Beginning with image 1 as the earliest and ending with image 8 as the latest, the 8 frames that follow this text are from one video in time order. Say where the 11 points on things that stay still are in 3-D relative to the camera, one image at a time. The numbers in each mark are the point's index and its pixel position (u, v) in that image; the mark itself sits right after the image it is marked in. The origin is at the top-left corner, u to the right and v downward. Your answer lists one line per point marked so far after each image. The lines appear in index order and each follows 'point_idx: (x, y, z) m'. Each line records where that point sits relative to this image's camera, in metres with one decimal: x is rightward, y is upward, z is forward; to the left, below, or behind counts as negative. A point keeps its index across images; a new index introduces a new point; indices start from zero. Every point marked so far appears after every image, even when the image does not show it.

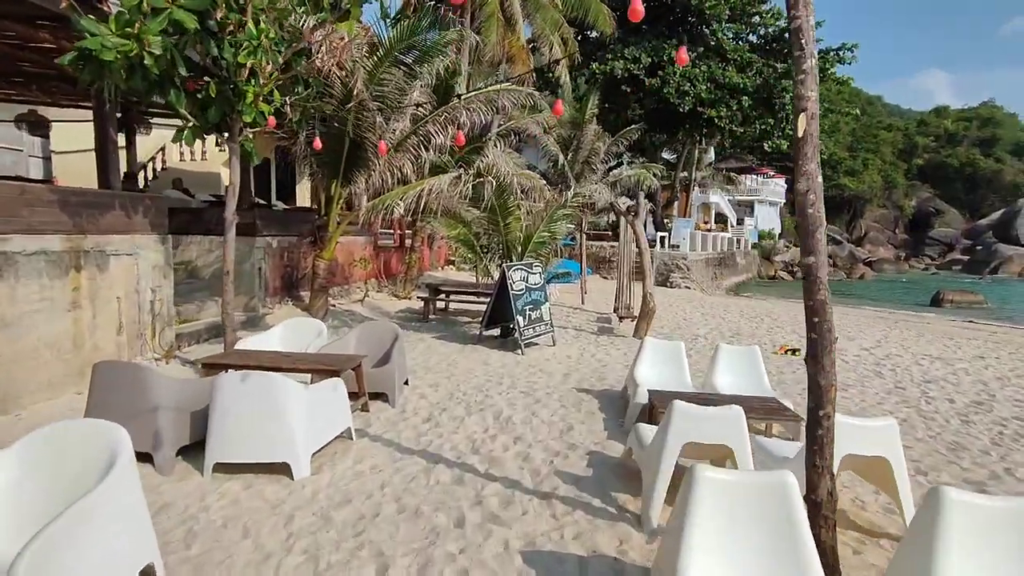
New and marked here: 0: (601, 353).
0: (+1.5, -1.1, +9.6) m
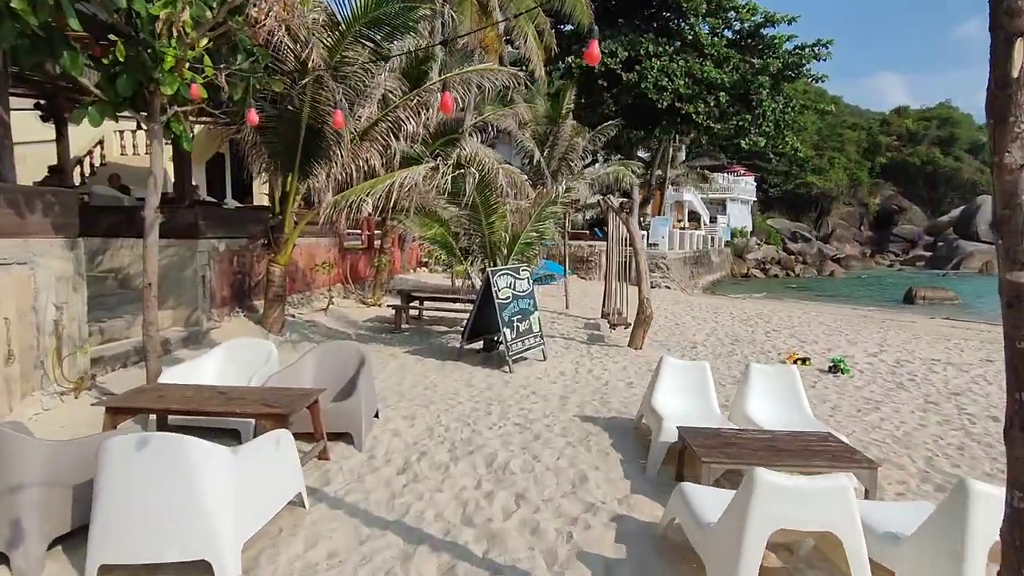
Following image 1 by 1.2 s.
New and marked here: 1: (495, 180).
0: (+1.3, -1.2, +8.5) m
1: (-0.2, +1.6, +8.2) m
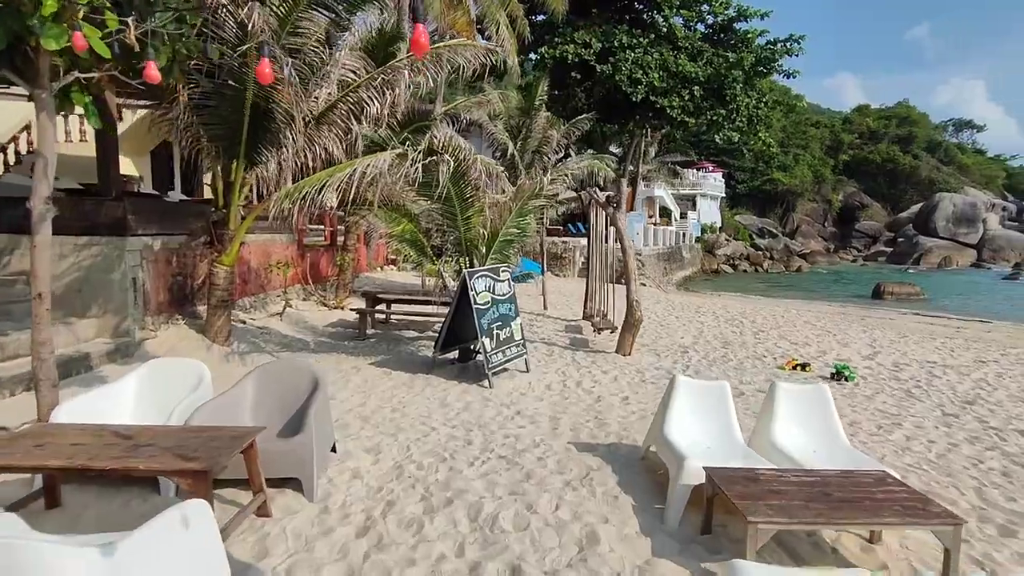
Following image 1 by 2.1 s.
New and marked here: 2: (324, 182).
0: (+1.0, -1.2, +7.7) m
1: (-0.5, +1.5, +7.3) m
2: (-2.2, +1.3, +6.8) m
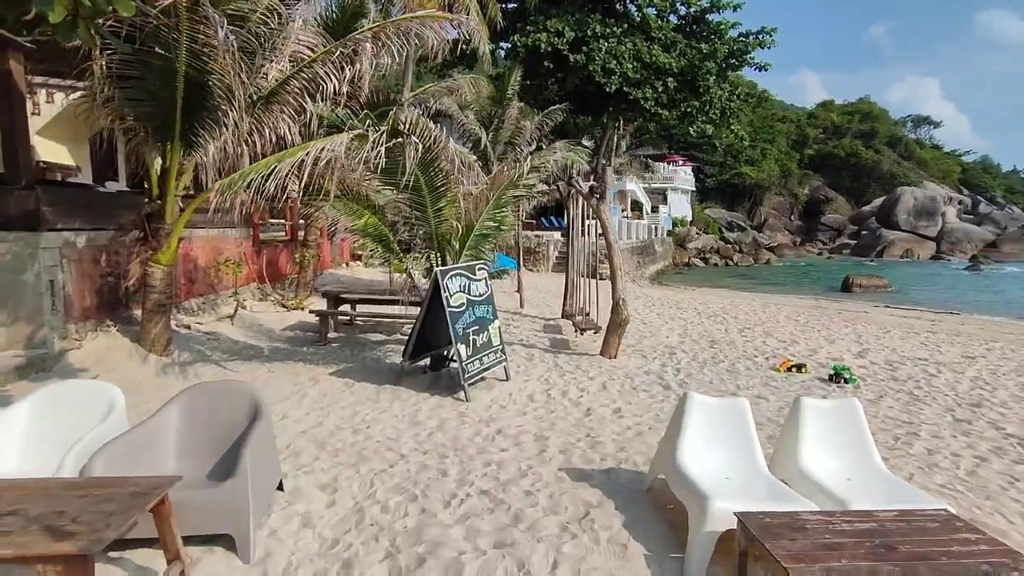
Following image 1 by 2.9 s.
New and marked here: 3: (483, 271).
0: (+0.7, -1.2, +7.0) m
1: (-0.8, +1.5, +6.5) m
2: (-2.4, +1.2, +5.9) m
3: (-0.3, +0.2, +6.7) m
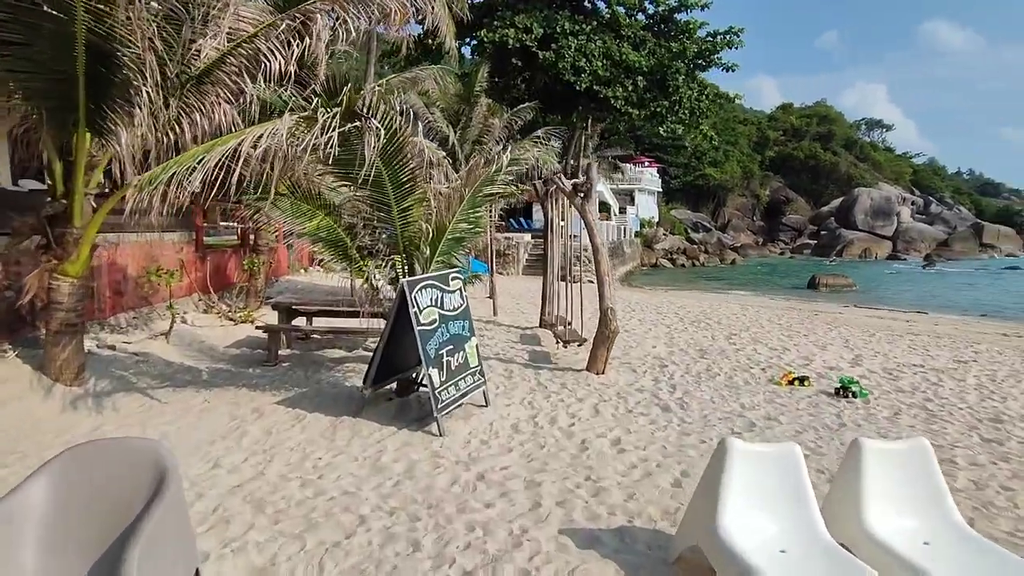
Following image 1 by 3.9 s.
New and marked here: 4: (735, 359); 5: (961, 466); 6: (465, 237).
0: (+0.5, -1.3, +6.1) m
1: (-1.0, +1.4, +5.5) m
2: (-2.6, +1.1, +4.9) m
3: (-0.5, +0.1, +5.8) m
4: (+3.6, -1.2, +9.4) m
5: (+3.9, -1.6, +5.1) m
6: (-0.5, +0.5, +6.0) m
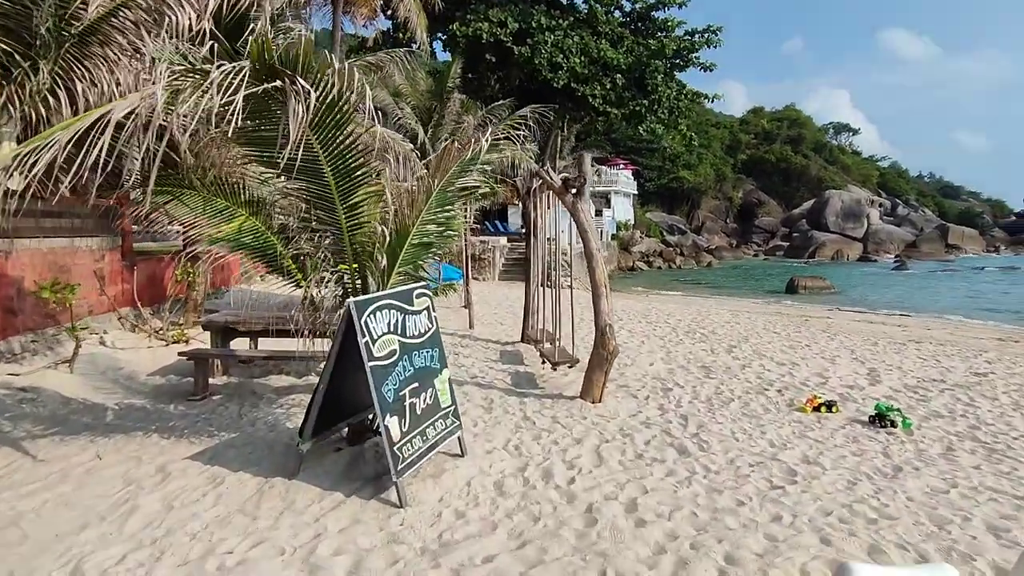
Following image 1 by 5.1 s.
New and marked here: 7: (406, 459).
0: (+0.4, -1.5, +4.8) m
1: (-1.1, +1.2, +4.2) m
2: (-2.7, +0.9, +3.5) m
3: (-0.7, -0.1, +4.5) m
4: (+3.3, -1.3, +8.3) m
5: (+3.8, -1.7, +4.0) m
6: (-0.6, +0.4, +4.7) m
7: (-0.8, -1.2, +4.1) m
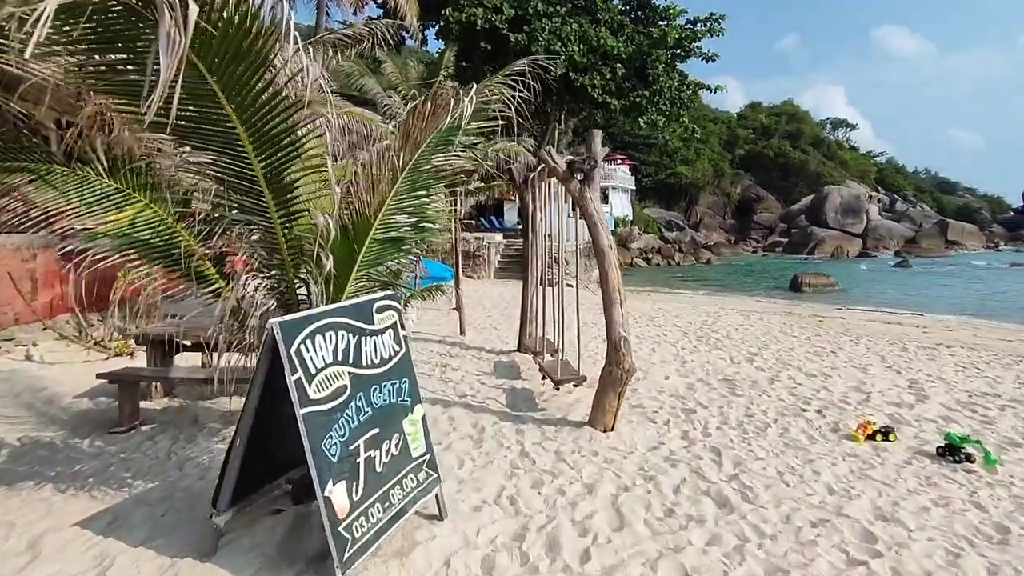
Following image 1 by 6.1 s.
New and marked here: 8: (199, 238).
0: (+0.3, -1.5, +3.7) m
1: (-1.1, +1.2, +3.1) m
2: (-2.8, +0.9, +2.3) m
3: (-0.7, -0.2, +3.4) m
4: (+3.3, -1.3, +7.1) m
5: (+3.8, -1.7, +2.9) m
6: (-0.7, +0.3, +3.6) m
7: (-0.8, -1.3, +3.0) m
8: (-1.8, +0.3, +3.4) m
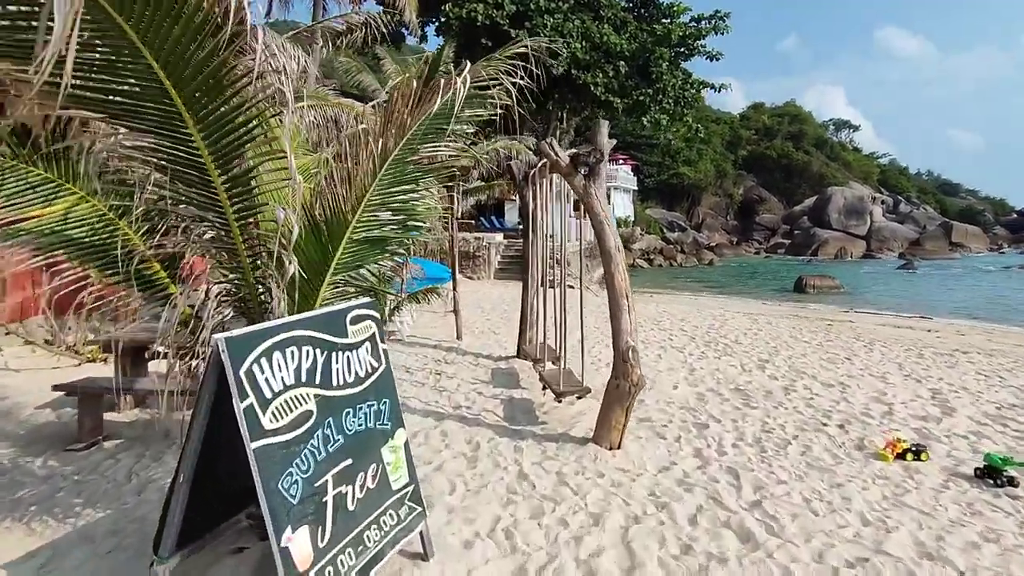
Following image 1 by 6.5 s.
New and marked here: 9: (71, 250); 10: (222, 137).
0: (+0.3, -1.6, +3.2) m
1: (-1.2, +1.1, +2.6) m
2: (-2.8, +0.8, +1.9) m
3: (-0.7, -0.2, +2.9) m
4: (+3.2, -1.4, +6.7) m
5: (+3.8, -1.8, +2.4) m
6: (-0.7, +0.3, +3.1) m
7: (-0.8, -1.3, +2.5) m
8: (-1.8, +0.3, +2.9) m
9: (-2.1, +0.2, +2.8) m
10: (-1.3, +0.7, +2.6) m
